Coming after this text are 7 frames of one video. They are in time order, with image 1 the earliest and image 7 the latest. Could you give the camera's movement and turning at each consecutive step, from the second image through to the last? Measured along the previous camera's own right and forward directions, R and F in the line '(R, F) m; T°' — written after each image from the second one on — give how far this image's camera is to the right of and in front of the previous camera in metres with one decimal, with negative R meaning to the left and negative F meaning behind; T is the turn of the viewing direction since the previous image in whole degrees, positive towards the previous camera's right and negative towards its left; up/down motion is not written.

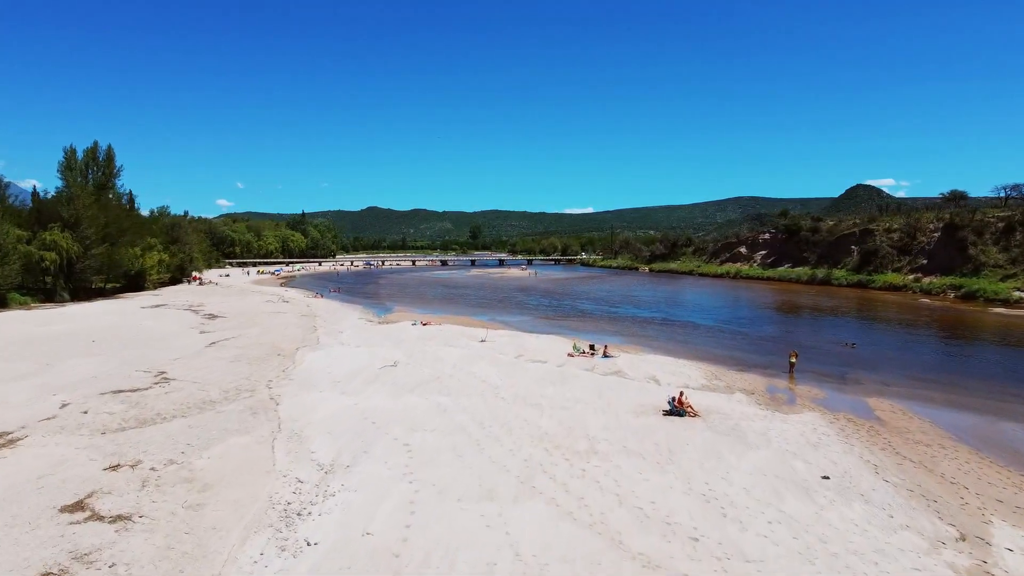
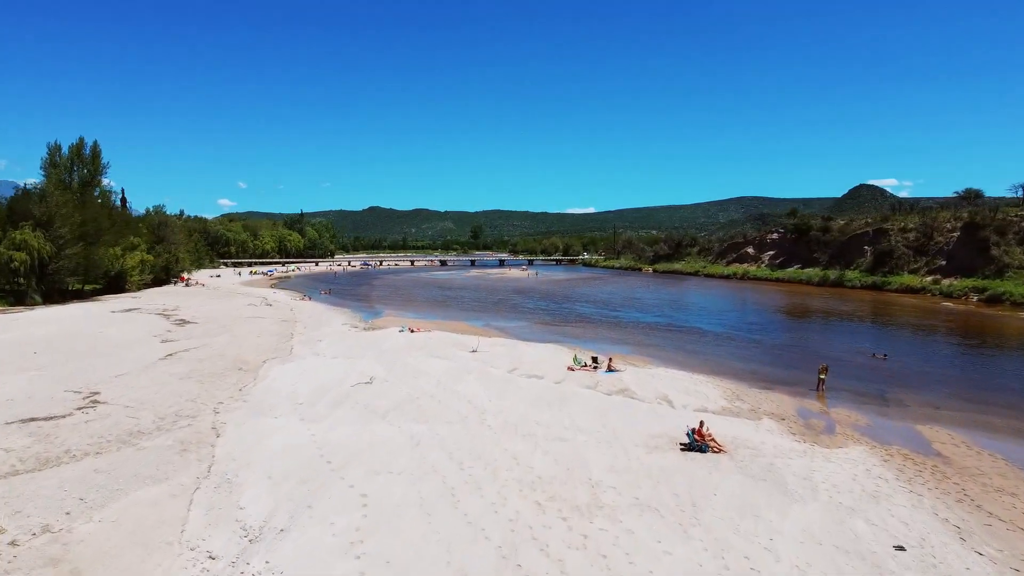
(+0.2, +2.4) m; 0°
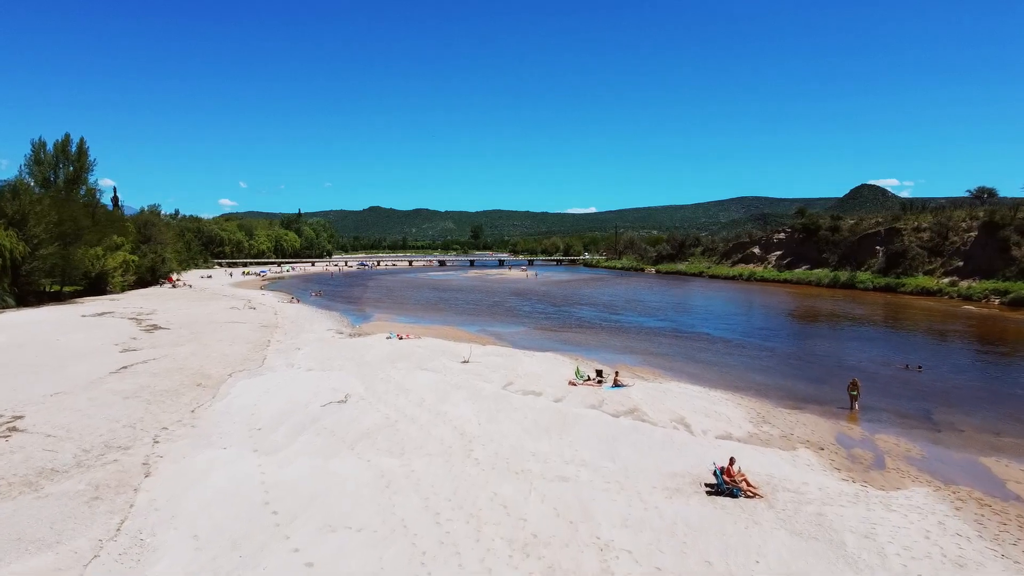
(+0.1, +2.1) m; 0°
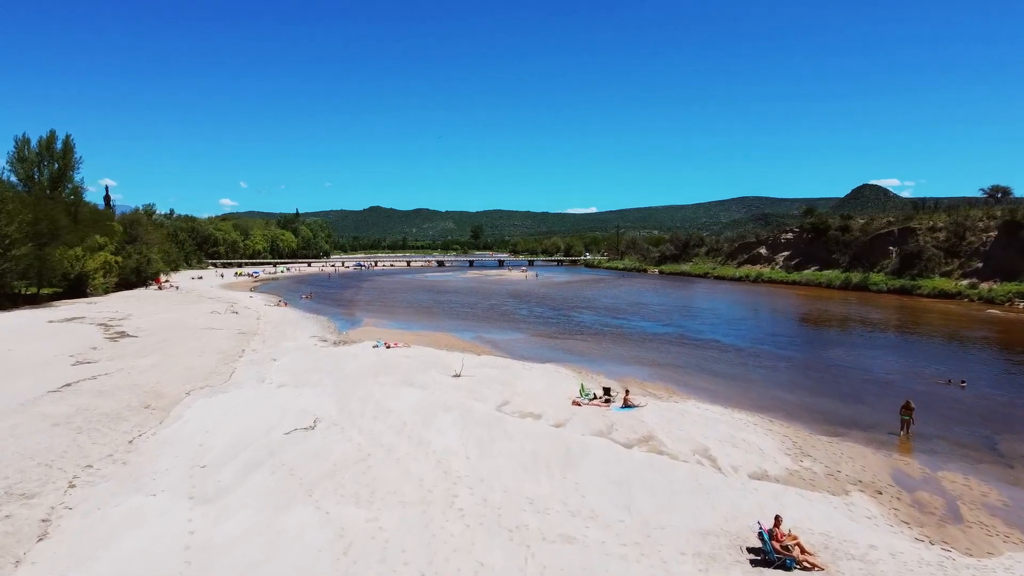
(+0.1, +2.1) m; 0°
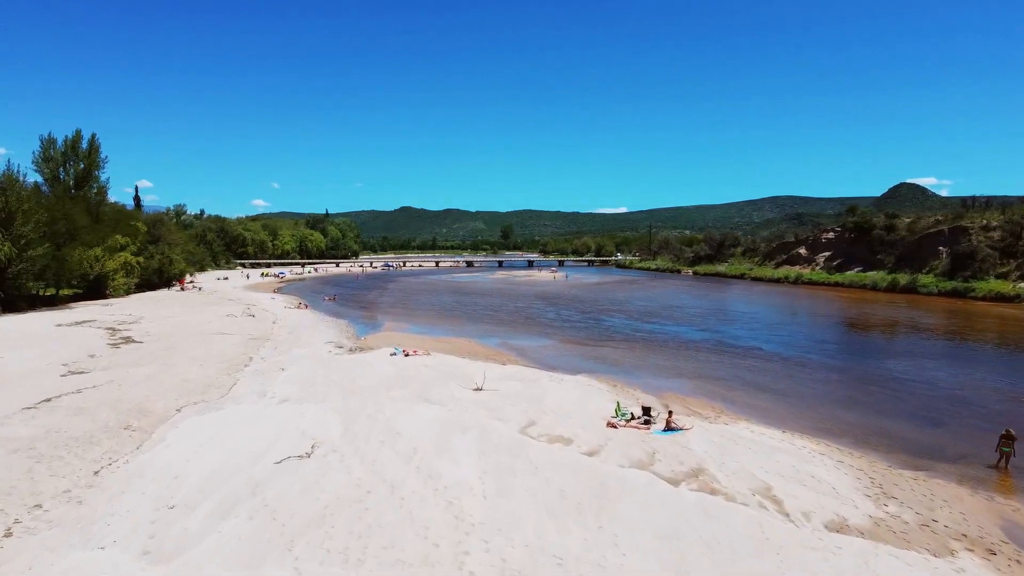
(+0.1, +1.8) m; -2°
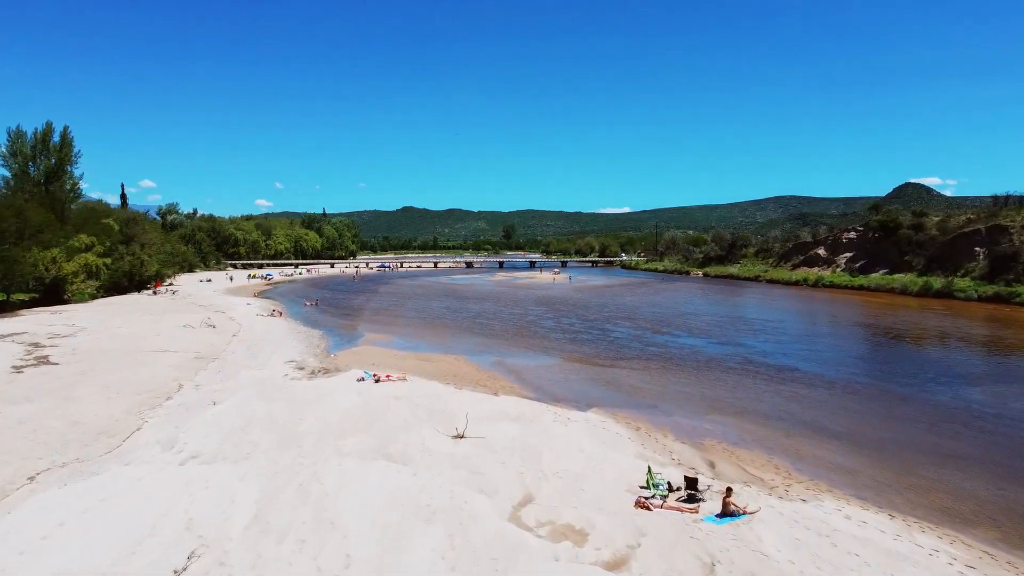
(+0.2, +4.1) m; 0°
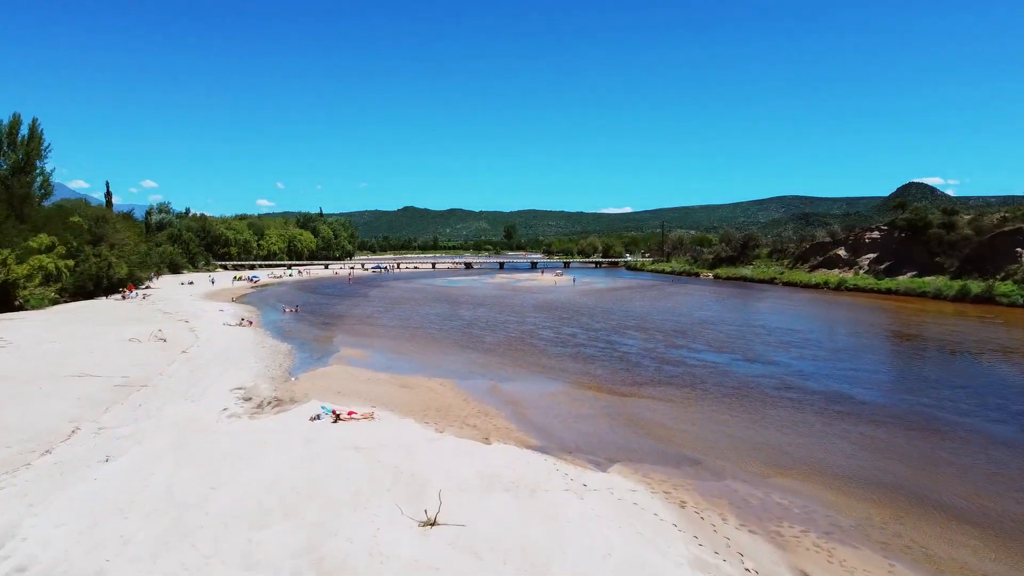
(+0.1, +4.0) m; 0°
